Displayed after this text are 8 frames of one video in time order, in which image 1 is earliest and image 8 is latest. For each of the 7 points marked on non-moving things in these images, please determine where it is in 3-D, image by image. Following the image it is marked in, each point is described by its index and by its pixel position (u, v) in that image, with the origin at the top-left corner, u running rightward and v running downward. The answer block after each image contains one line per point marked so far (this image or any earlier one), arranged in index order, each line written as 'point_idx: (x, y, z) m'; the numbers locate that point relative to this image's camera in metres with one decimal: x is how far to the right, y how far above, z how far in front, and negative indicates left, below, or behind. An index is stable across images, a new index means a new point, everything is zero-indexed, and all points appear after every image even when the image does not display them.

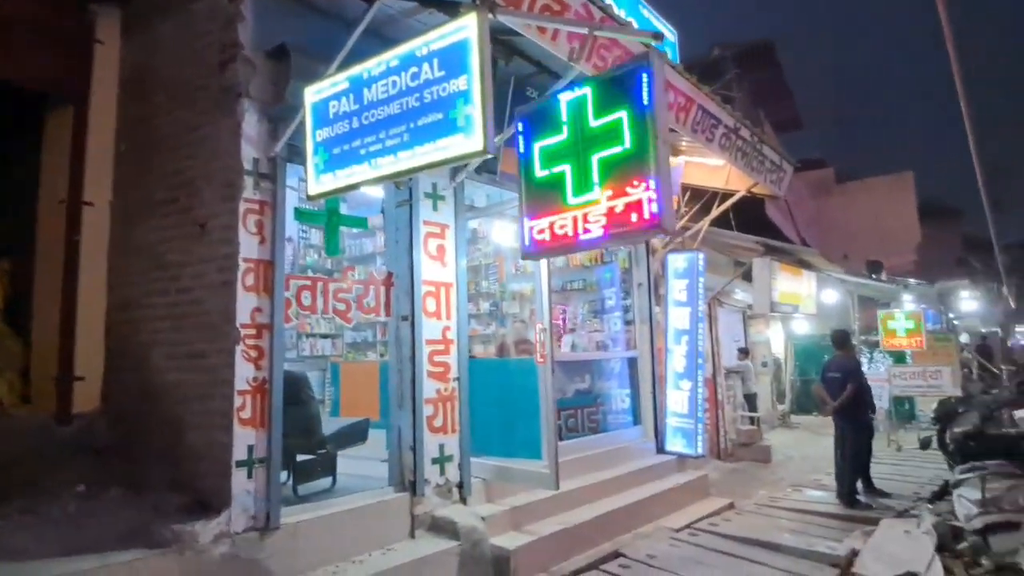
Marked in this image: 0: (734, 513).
0: (+2.3, -2.4, +8.0) m
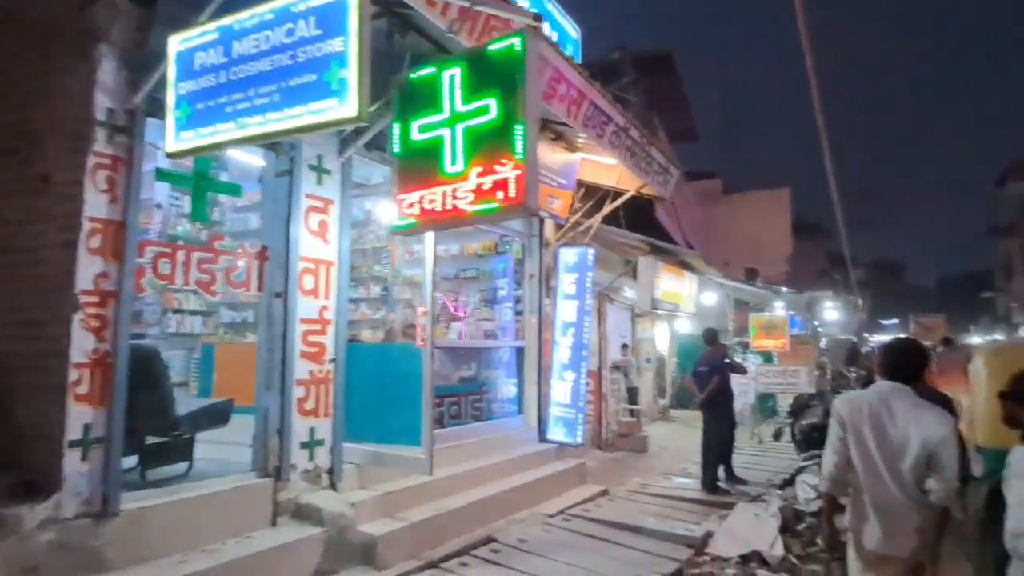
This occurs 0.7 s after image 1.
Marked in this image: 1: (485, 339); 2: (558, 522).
0: (+1.0, -2.3, +8.3) m
1: (-0.3, -0.6, +8.6) m
2: (+0.4, -2.2, +7.0) m
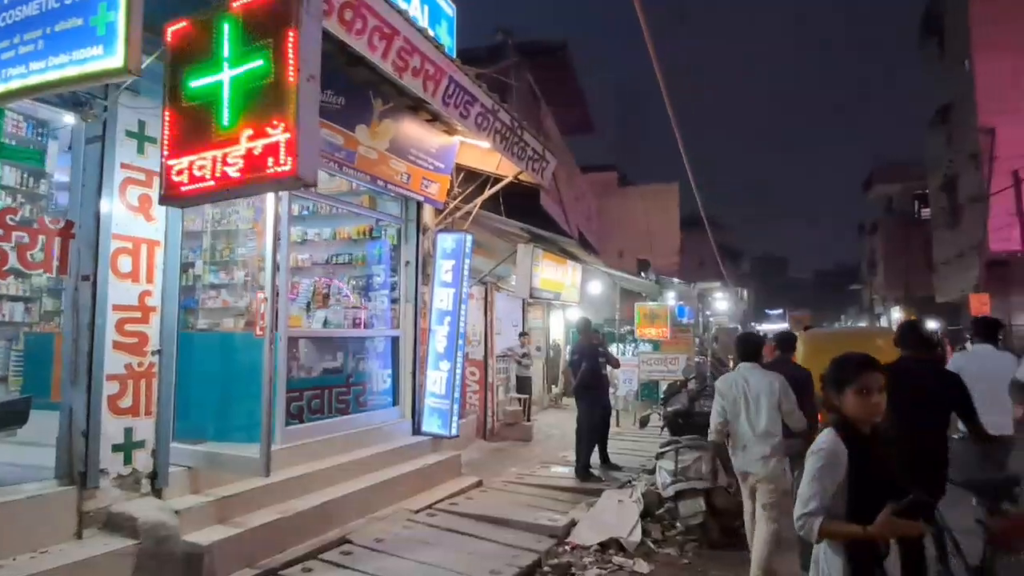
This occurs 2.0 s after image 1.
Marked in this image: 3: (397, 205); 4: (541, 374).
0: (-0.4, -2.2, +8.1) m
1: (-1.7, -0.4, +8.2) m
2: (-0.8, -2.0, +6.7) m
3: (-1.3, +1.0, +8.8) m
4: (+0.6, -1.7, +14.7) m
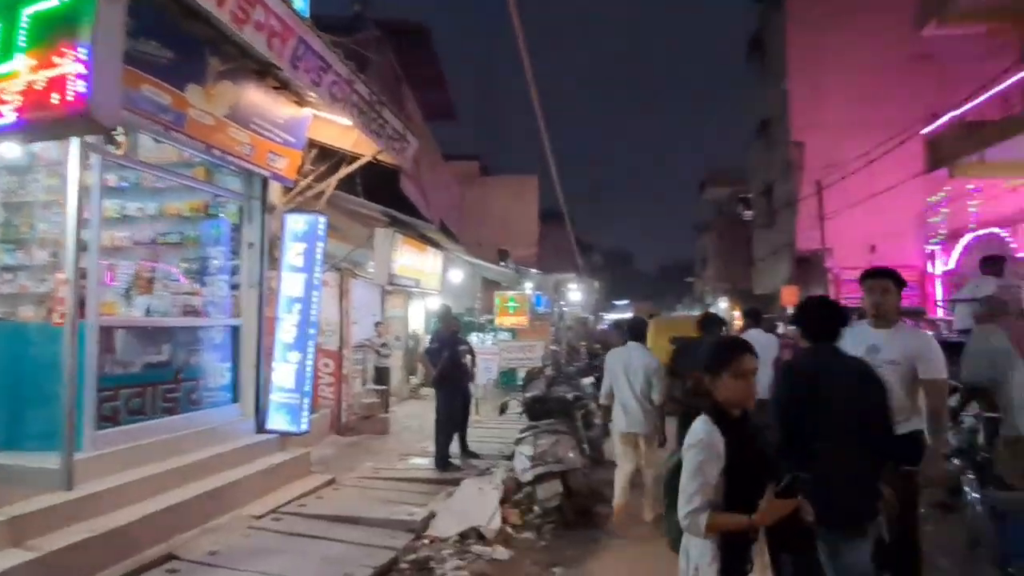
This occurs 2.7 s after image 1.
0: (-1.8, -2.0, +7.6) m
1: (-3.1, -0.3, +7.4) m
2: (-2.0, -1.9, +6.1) m
3: (-2.9, +1.1, +8.1) m
4: (-2.1, -1.4, +14.2) m
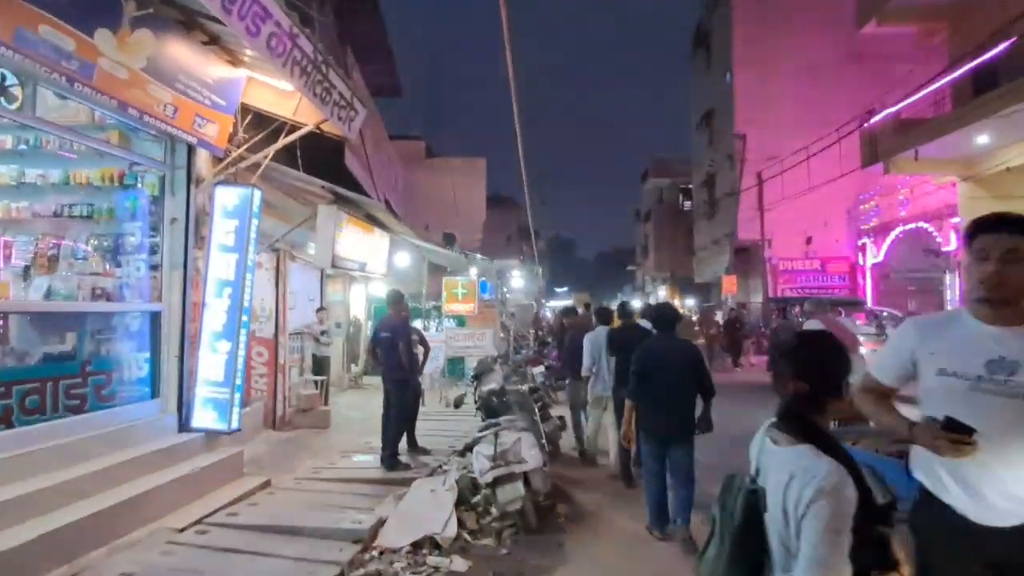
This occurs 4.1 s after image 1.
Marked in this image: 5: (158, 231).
0: (-2.2, -1.8, +6.8) m
1: (-3.5, -0.1, +6.5) m
2: (-2.3, -1.8, +5.3) m
3: (-3.3, +1.3, +7.2) m
4: (-3.0, -1.1, +13.4) m
5: (-3.4, +0.5, +7.3) m
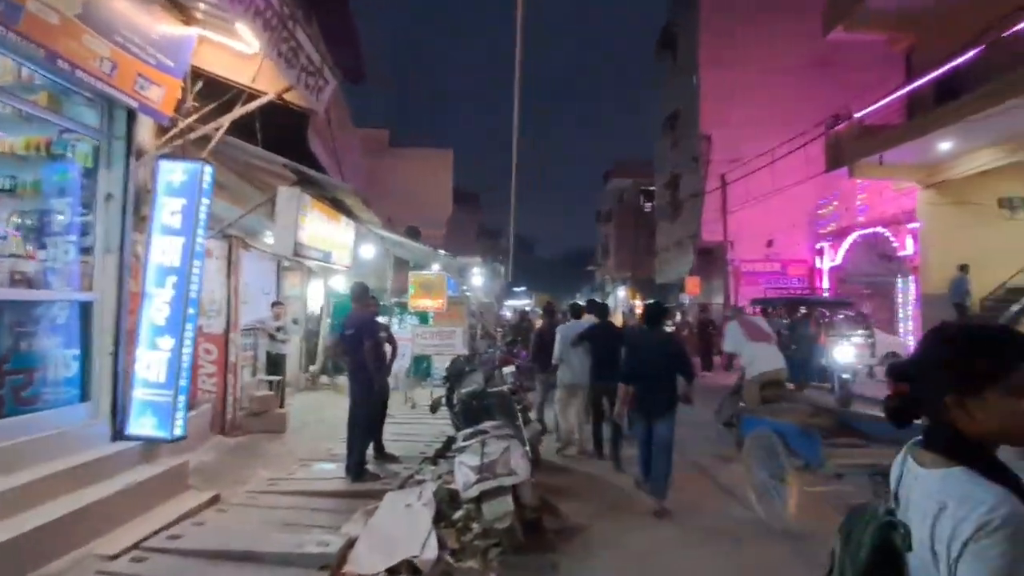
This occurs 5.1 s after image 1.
0: (-2.3, -1.7, +6.0) m
1: (-3.6, 0.0, +5.6) m
2: (-2.3, -1.7, +4.5) m
3: (-3.4, +1.4, +6.2) m
4: (-3.5, -1.0, +12.5) m
5: (-3.5, +0.7, +6.4) m
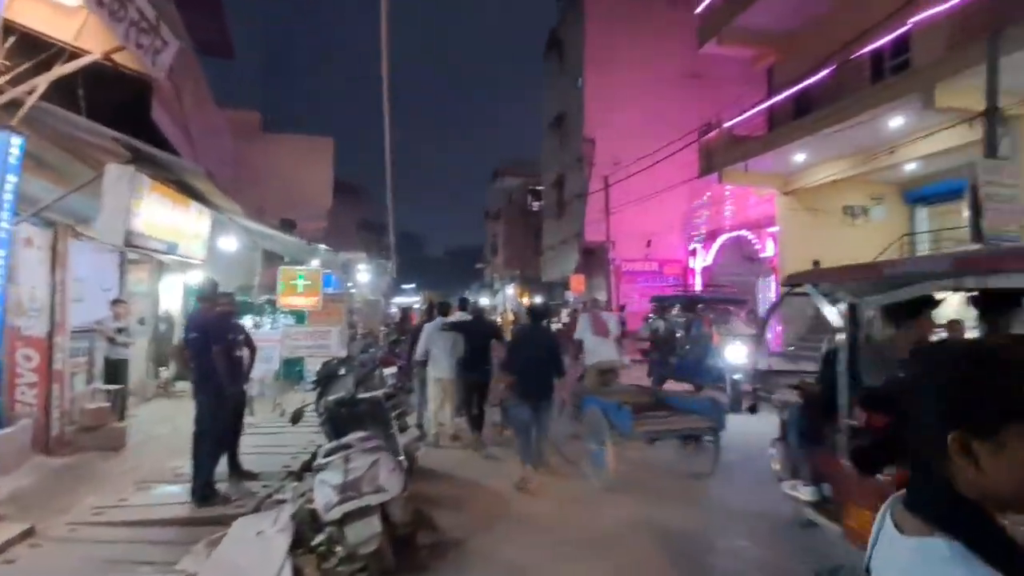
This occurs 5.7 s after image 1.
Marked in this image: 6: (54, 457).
0: (-3.2, -1.7, +5.0) m
1: (-4.4, +0.1, +4.5) m
2: (-3.0, -1.6, +3.5) m
3: (-4.3, +1.5, +5.1) m
4: (-5.4, -1.0, +11.2) m
5: (-4.4, +0.7, +5.2) m
6: (-4.4, -1.6, +7.3) m
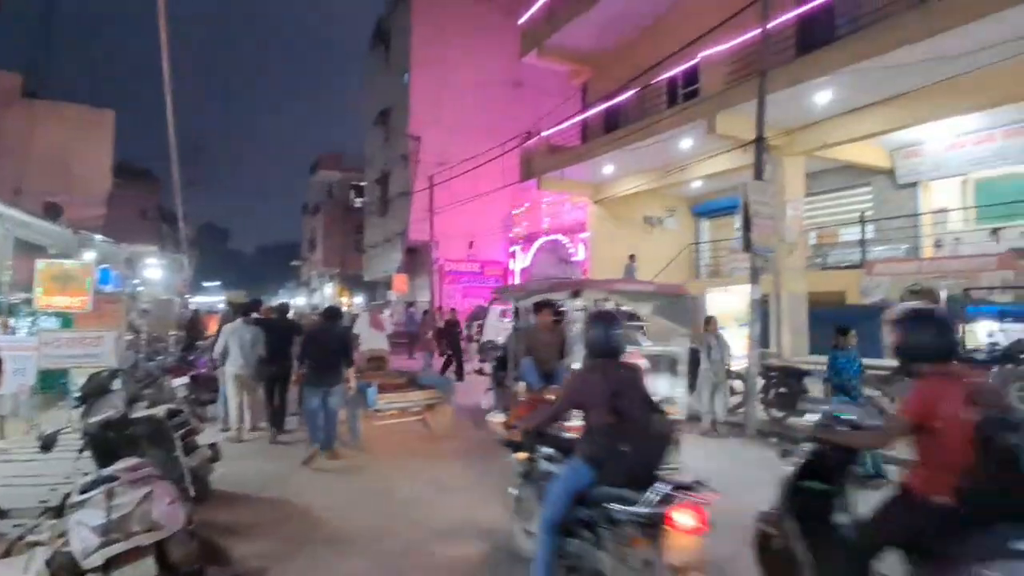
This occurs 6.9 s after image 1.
0: (-4.3, -1.7, +3.6) m
1: (-5.3, +0.1, +2.8) m
2: (-3.7, -1.6, +2.2) m
3: (-5.3, +1.5, +3.4) m
4: (-7.8, -0.9, +9.2) m
5: (-5.4, +0.8, +3.5) m
6: (-5.9, -1.6, +5.6) m
